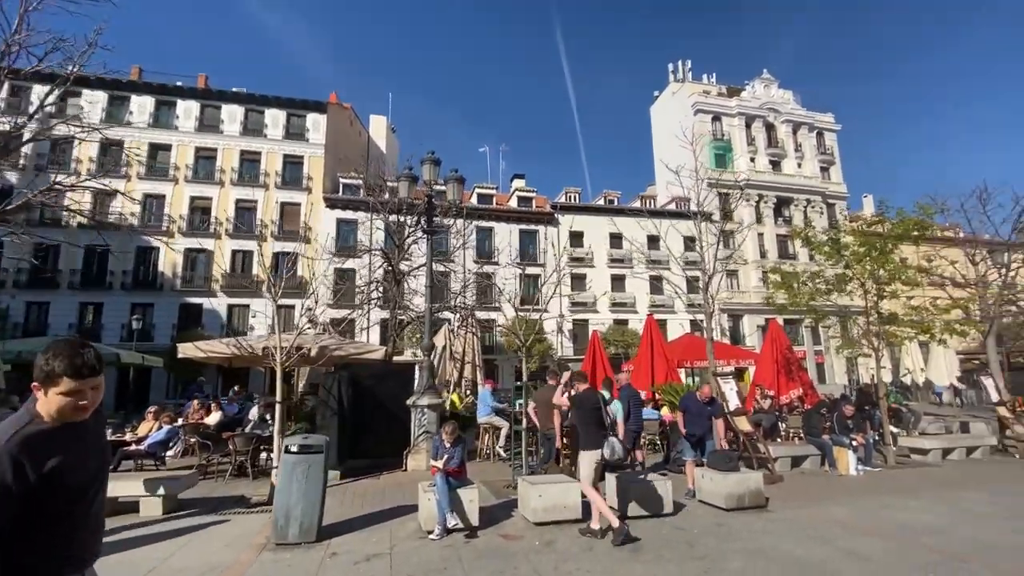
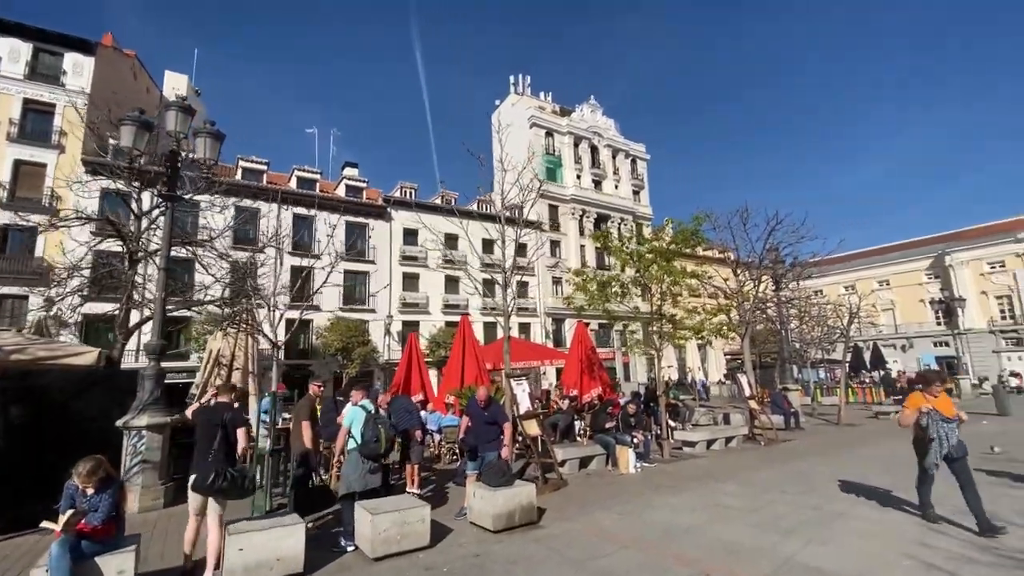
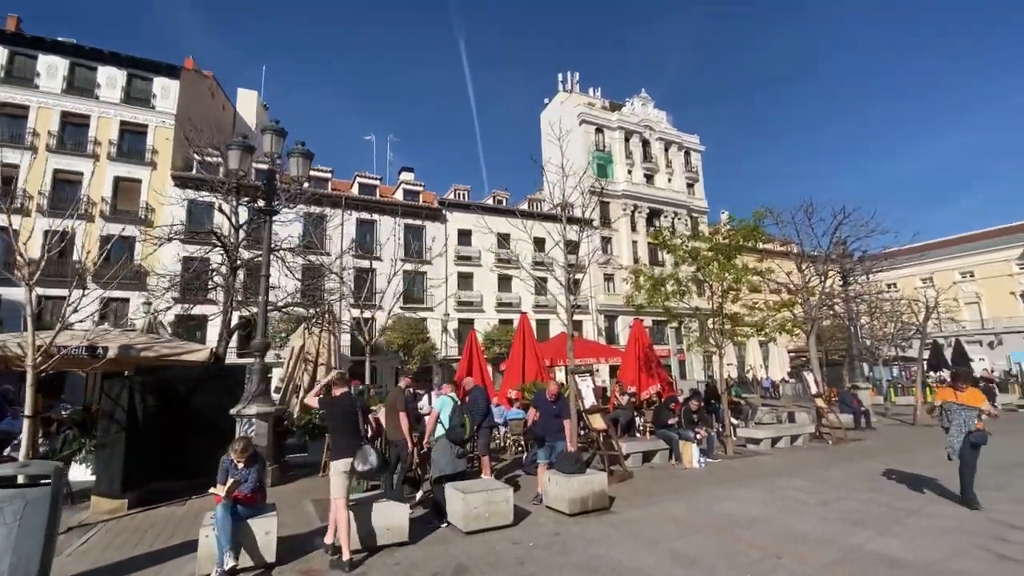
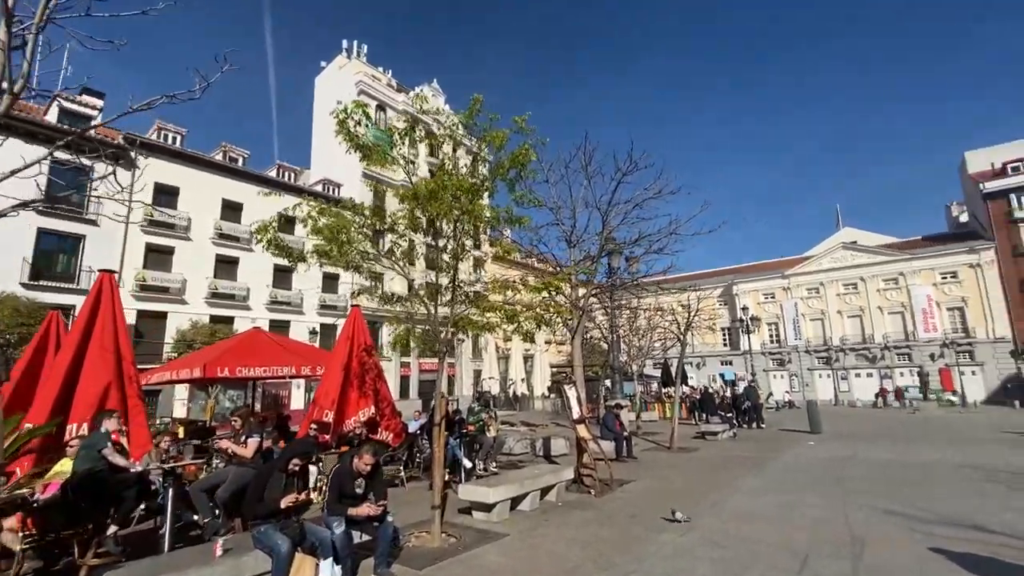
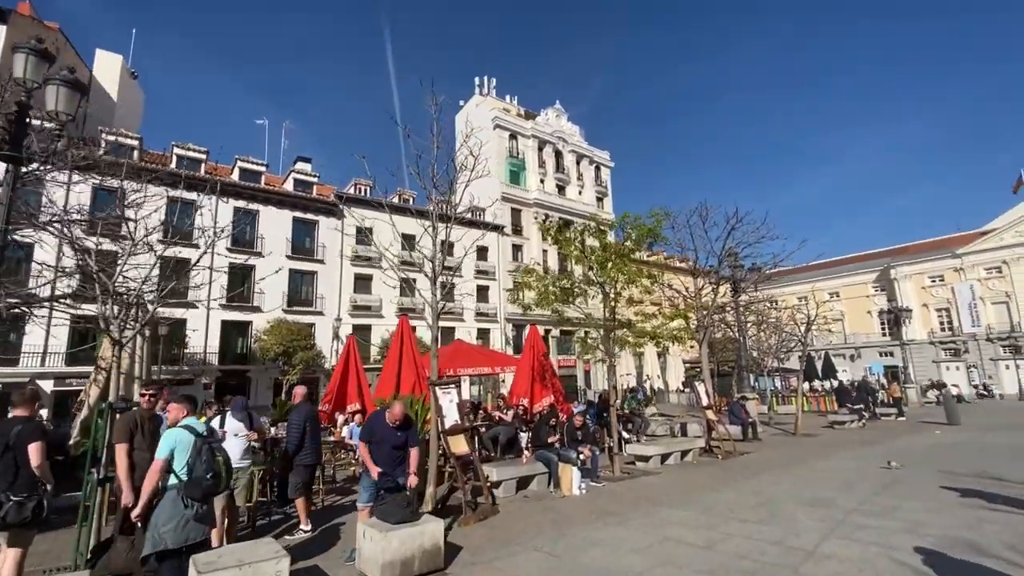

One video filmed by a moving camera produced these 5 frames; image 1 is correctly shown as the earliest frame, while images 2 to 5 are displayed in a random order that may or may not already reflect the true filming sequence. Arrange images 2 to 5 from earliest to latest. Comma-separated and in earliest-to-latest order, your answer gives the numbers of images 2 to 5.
3, 2, 5, 4
